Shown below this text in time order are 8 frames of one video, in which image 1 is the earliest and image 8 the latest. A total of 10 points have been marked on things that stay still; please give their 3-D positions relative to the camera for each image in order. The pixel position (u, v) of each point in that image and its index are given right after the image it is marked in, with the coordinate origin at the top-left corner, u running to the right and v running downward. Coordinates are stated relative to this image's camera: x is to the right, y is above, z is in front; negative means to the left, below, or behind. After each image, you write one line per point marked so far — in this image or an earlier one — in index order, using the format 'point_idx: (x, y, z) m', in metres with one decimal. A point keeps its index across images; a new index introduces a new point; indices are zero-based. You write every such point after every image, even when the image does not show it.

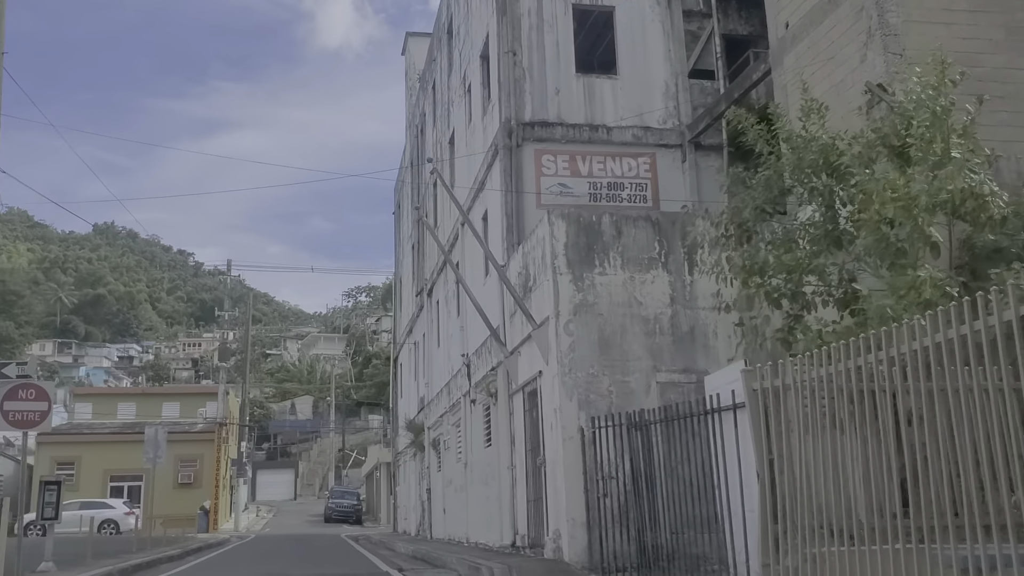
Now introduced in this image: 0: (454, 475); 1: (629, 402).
0: (-1.2, -3.8, +19.6) m
1: (+1.4, -1.3, +11.4) m
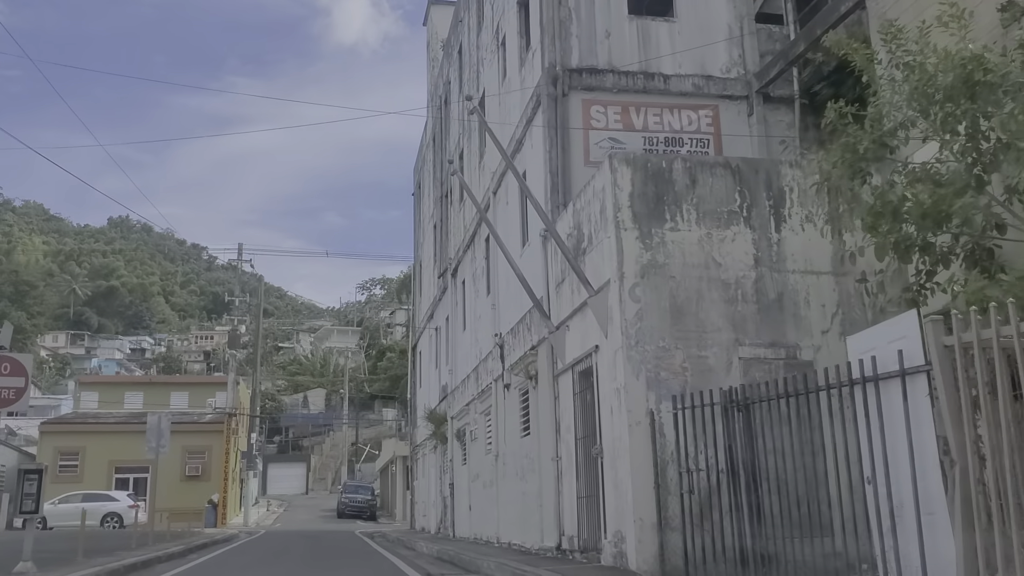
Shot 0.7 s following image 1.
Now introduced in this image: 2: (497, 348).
0: (-0.5, -3.3, +17.8) m
1: (+1.9, -0.9, +9.5) m
2: (-0.3, -1.0, +16.6) m
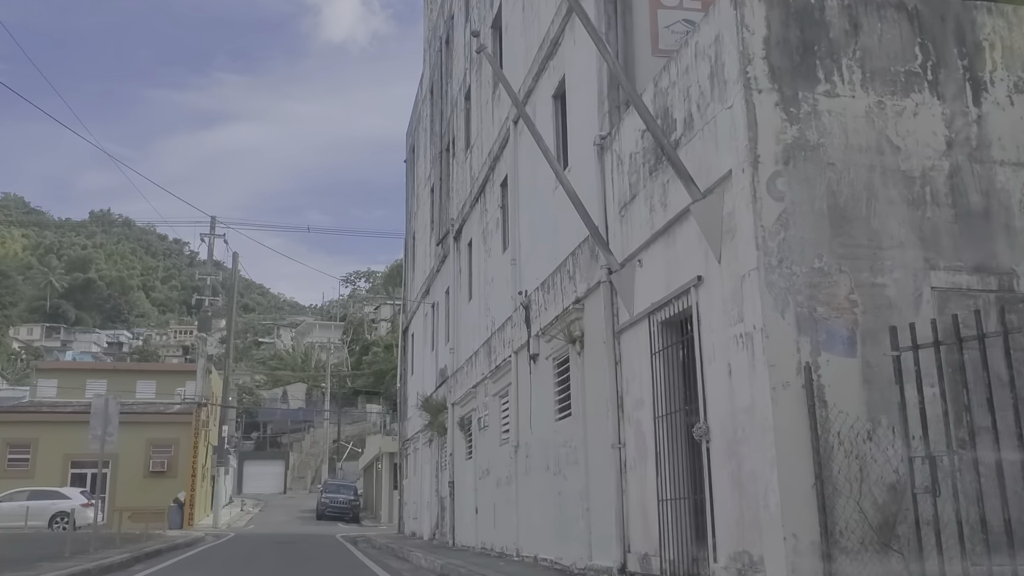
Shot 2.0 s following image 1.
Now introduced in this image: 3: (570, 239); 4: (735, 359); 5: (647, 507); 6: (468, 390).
0: (-0.2, -2.6, +14.4) m
1: (+2.4, -0.2, +6.2) m
2: (+0.1, -0.3, +13.2) m
3: (+0.7, +0.6, +10.9) m
4: (+1.5, -0.5, +6.4) m
5: (+1.1, -1.8, +8.0) m
6: (-0.8, -1.8, +17.2) m
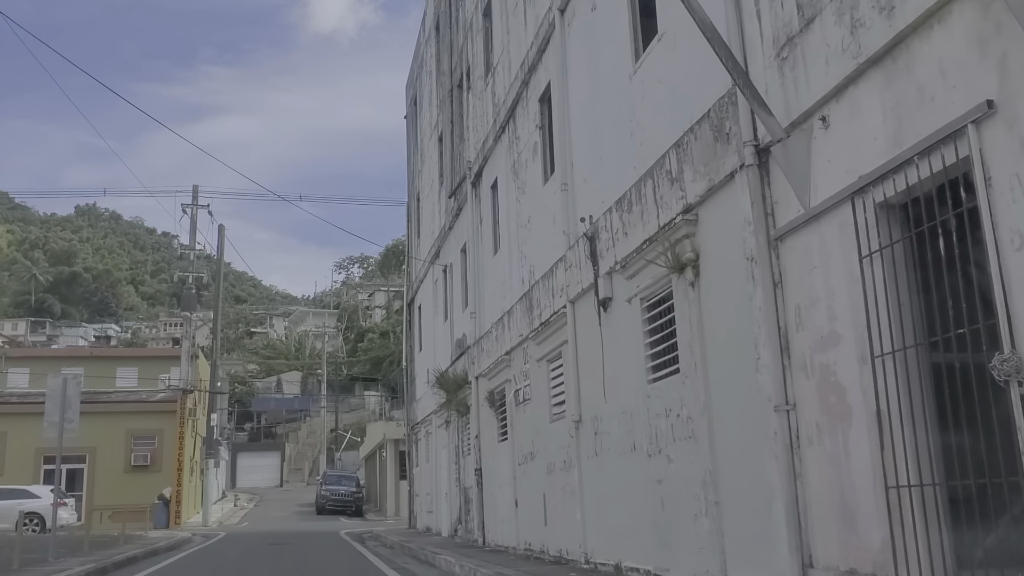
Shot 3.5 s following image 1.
0: (+0.4, -1.8, +11.5) m
1: (+3.0, +0.5, +3.2) m
2: (+0.7, +0.4, +10.2) m
3: (+1.3, +1.3, +8.0) m
4: (+2.1, +0.2, +3.5) m
5: (+1.8, -1.1, +5.1) m
6: (-0.2, -1.0, +14.3) m
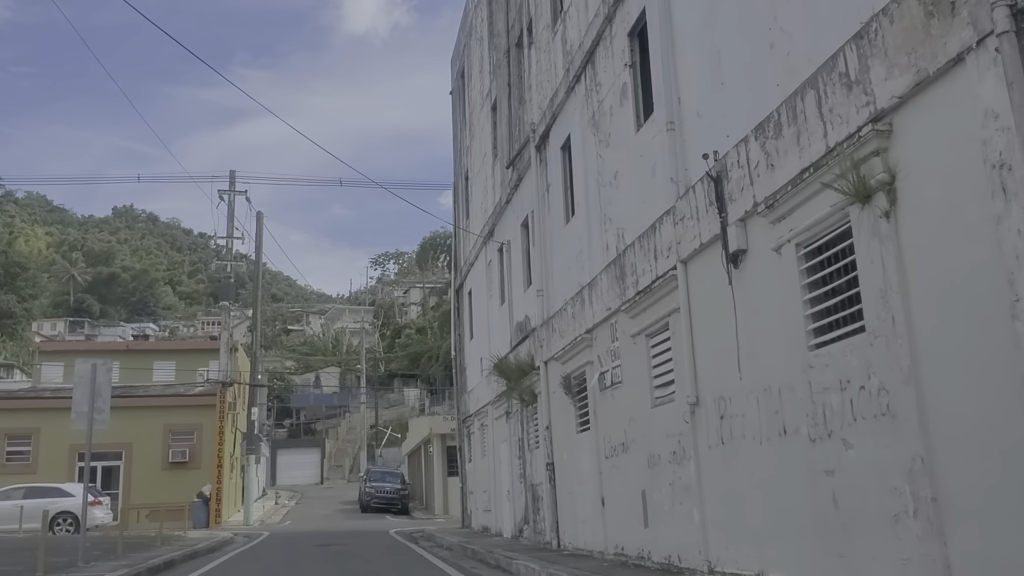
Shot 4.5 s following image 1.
0: (+1.3, -1.5, +9.9) m
1: (+3.7, +0.9, +1.5) m
2: (+1.6, +0.8, +8.6) m
3: (+2.0, +1.7, +6.3) m
4: (+2.8, +0.6, +1.8) m
5: (+2.5, -0.7, +3.4) m
6: (+0.8, -0.6, +12.6) m
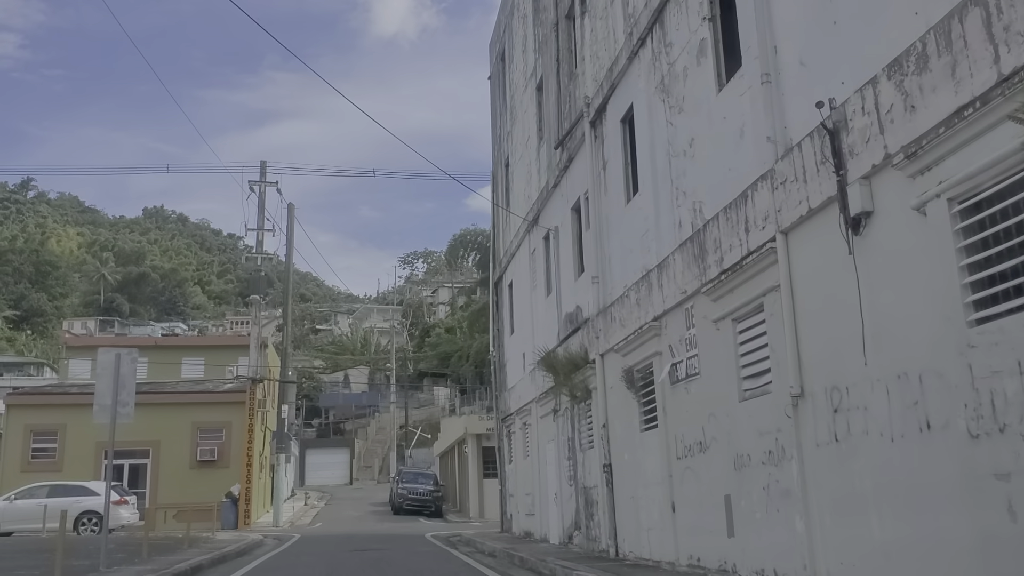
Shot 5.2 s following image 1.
0: (+1.9, -1.3, +8.7) m
1: (+4.1, +1.1, +0.3) m
2: (+2.1, +1.0, +7.4) m
3: (+2.6, +1.9, +5.1) m
4: (+3.2, +0.8, +0.6) m
5: (+2.9, -0.5, +2.2) m
6: (+1.5, -0.4, +11.5) m
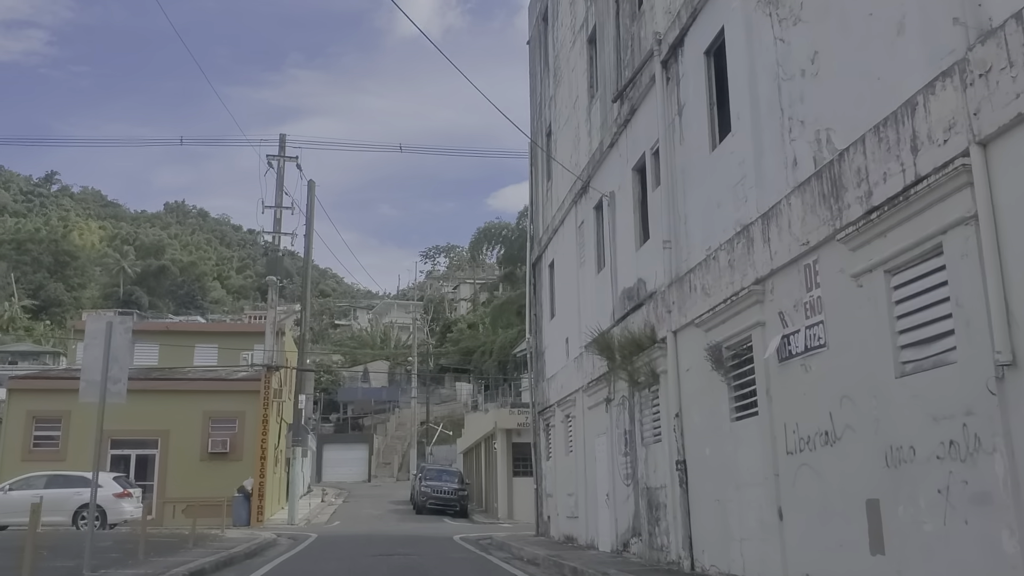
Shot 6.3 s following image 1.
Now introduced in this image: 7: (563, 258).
0: (+2.5, -0.9, +6.7) m
1: (+4.5, +1.5, -1.8) m
2: (+2.7, +1.4, +5.4) m
3: (+3.1, +2.3, +3.1) m
4: (+3.6, +1.2, -1.4) m
5: (+3.4, -0.1, +0.2) m
6: (+2.1, 0.0, +9.5) m
7: (+1.0, +0.6, +18.5) m
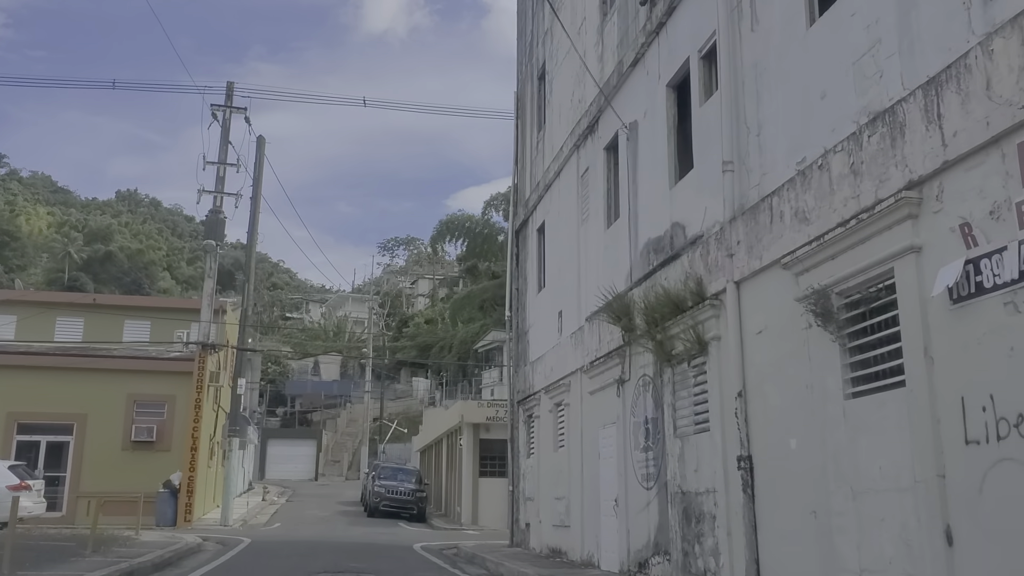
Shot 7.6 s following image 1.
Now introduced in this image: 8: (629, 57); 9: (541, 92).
0: (+2.8, -0.3, +3.7) m
1: (+5.2, +2.0, -4.6) m
2: (+3.1, +2.0, +2.5) m
3: (+3.6, +2.8, +0.2) m
4: (+4.3, +1.8, -4.3) m
5: (+4.0, +0.4, -2.7) m
6: (+2.3, +0.5, +6.5) m
7: (+0.8, +1.2, +15.5) m
8: (+1.5, +2.9, +12.0) m
9: (+0.5, +3.6, +17.7) m
